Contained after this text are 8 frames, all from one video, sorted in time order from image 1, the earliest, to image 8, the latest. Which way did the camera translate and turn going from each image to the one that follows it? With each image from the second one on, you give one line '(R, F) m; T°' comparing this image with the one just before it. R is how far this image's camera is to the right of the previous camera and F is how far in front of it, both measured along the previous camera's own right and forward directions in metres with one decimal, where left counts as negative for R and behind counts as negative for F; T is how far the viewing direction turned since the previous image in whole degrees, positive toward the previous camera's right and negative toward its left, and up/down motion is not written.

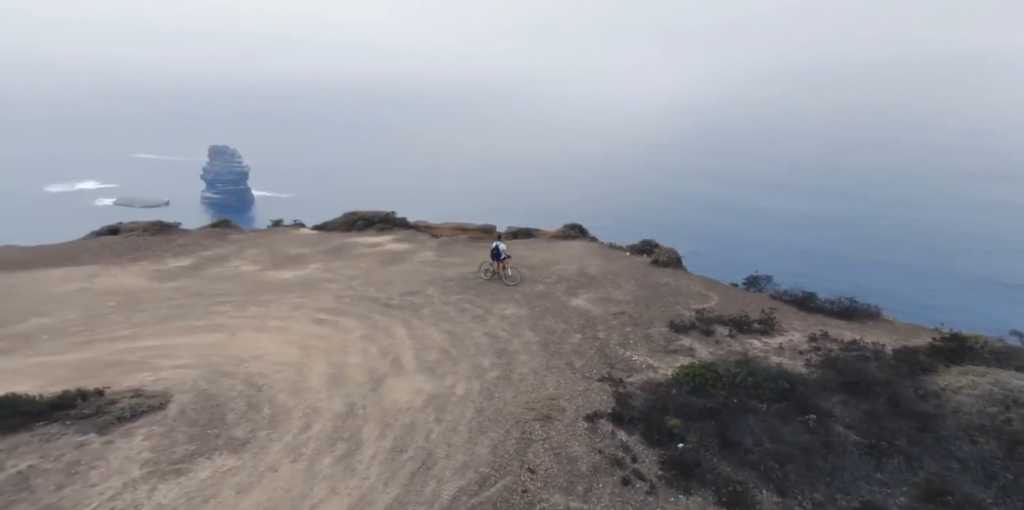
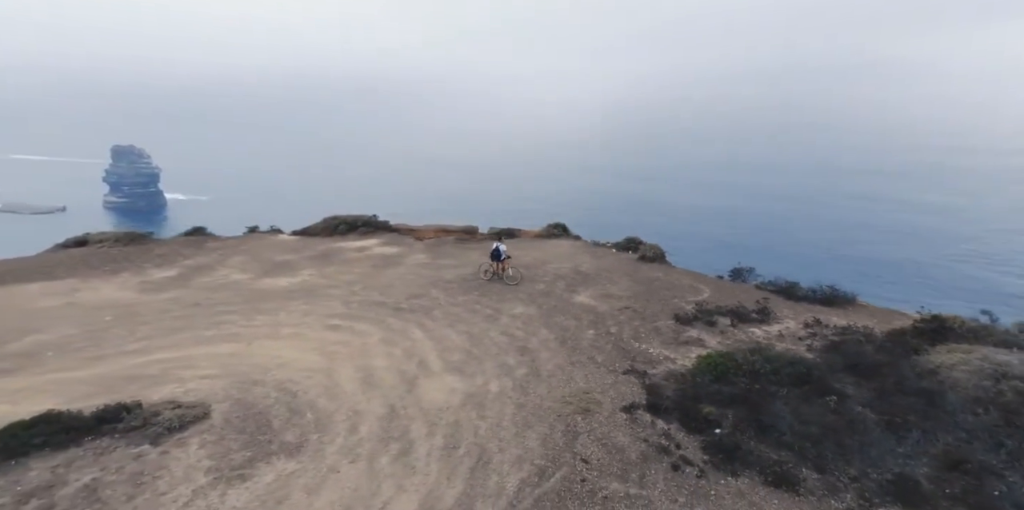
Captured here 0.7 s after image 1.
(-1.7, -0.1) m; +4°
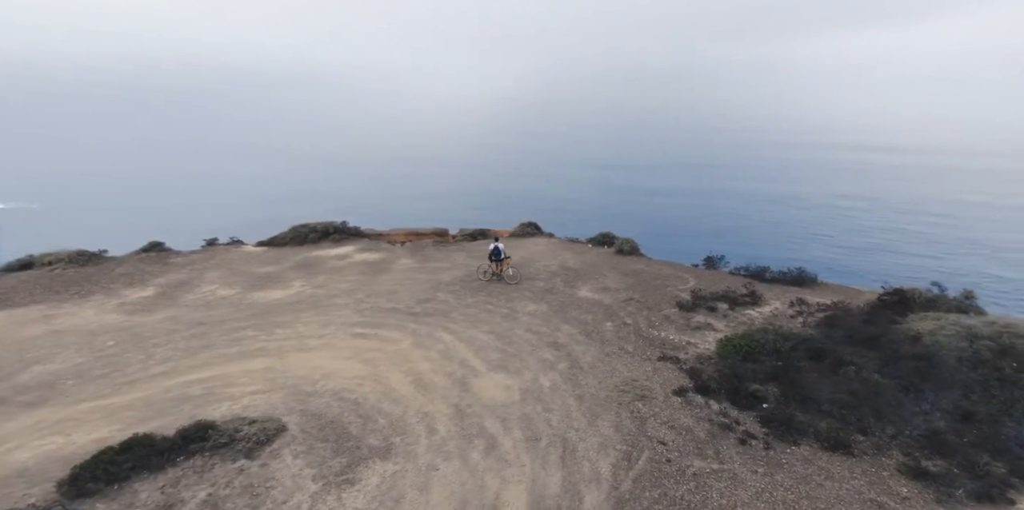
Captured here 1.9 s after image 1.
(-2.8, -0.2) m; +6°
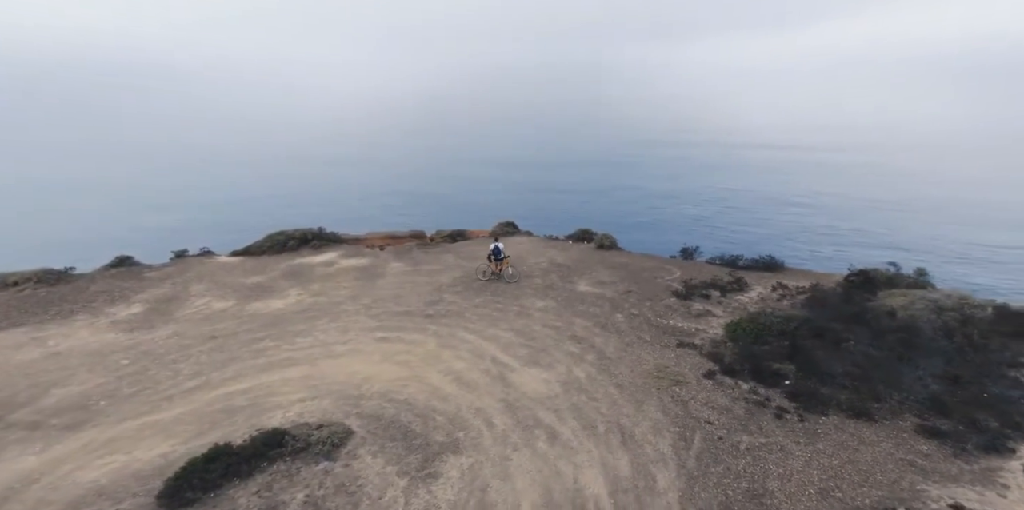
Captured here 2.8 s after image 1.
(-2.1, -0.4) m; +5°
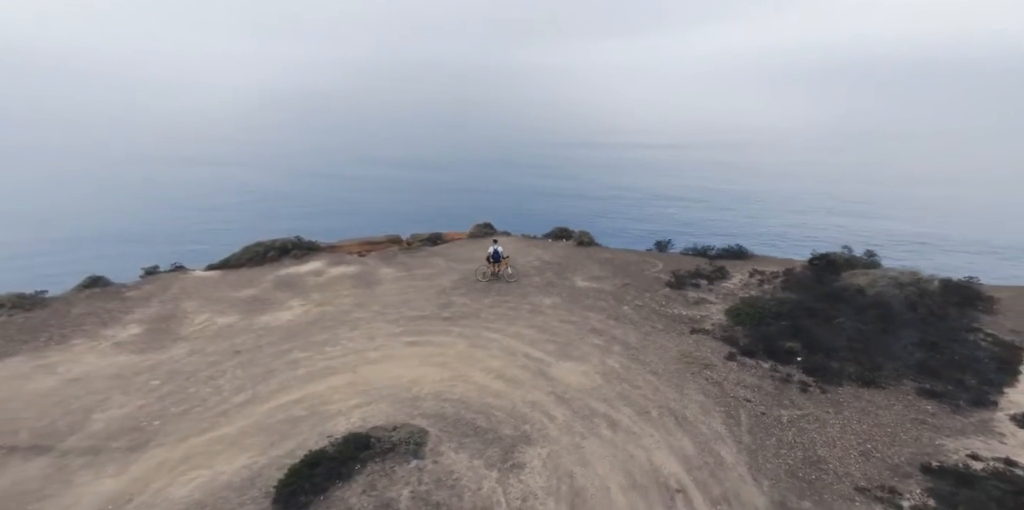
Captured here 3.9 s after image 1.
(-2.3, -0.6) m; +5°
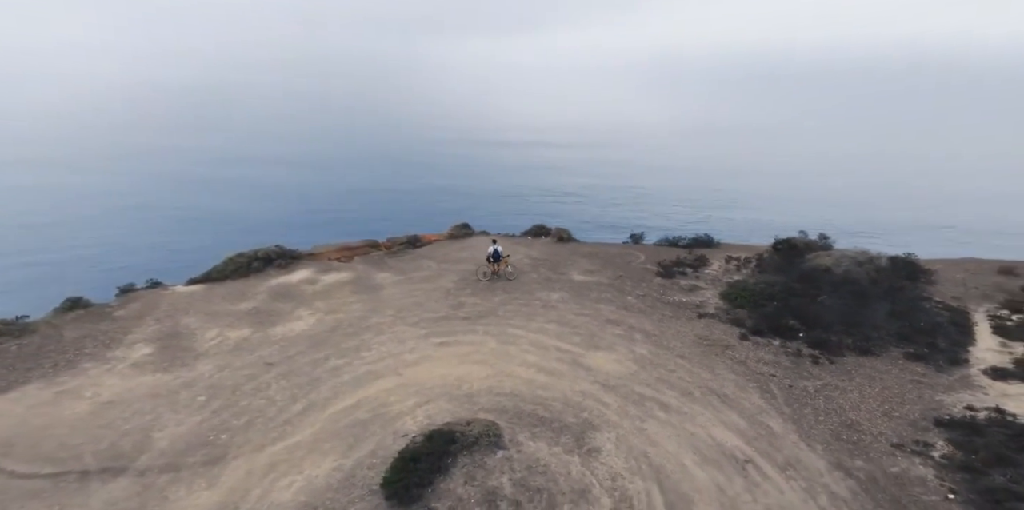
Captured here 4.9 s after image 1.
(-2.5, -0.9) m; +5°
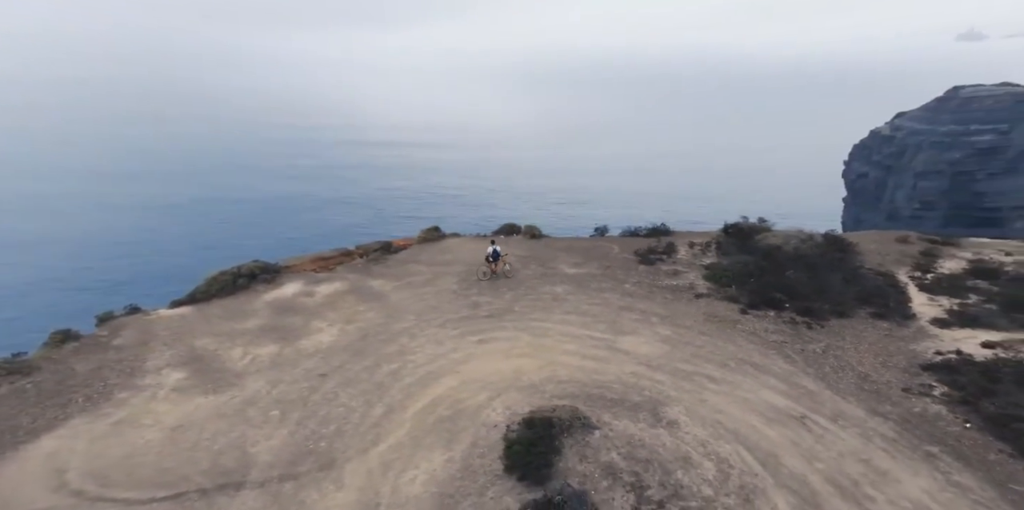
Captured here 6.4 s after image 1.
(-3.5, -1.7) m; +7°
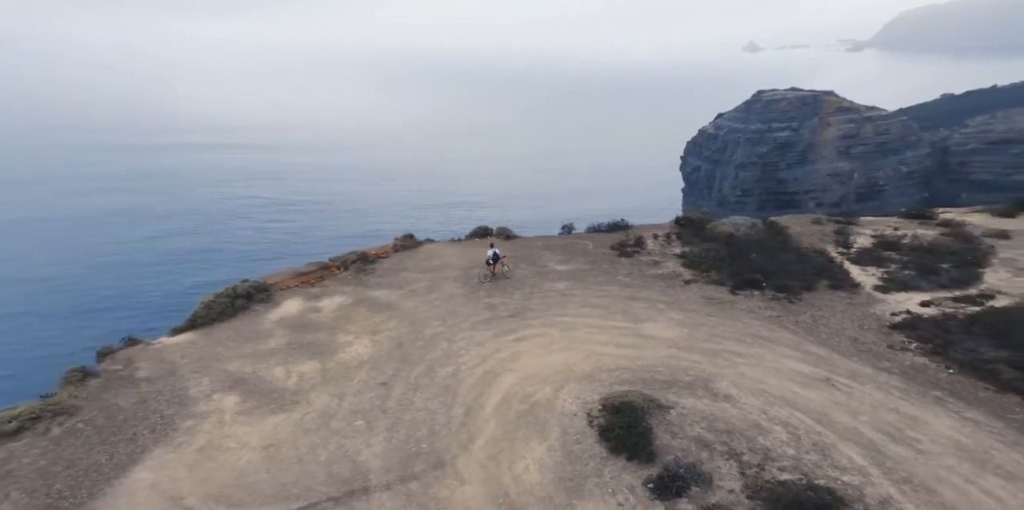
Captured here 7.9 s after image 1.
(-3.9, -2.4) m; +7°
